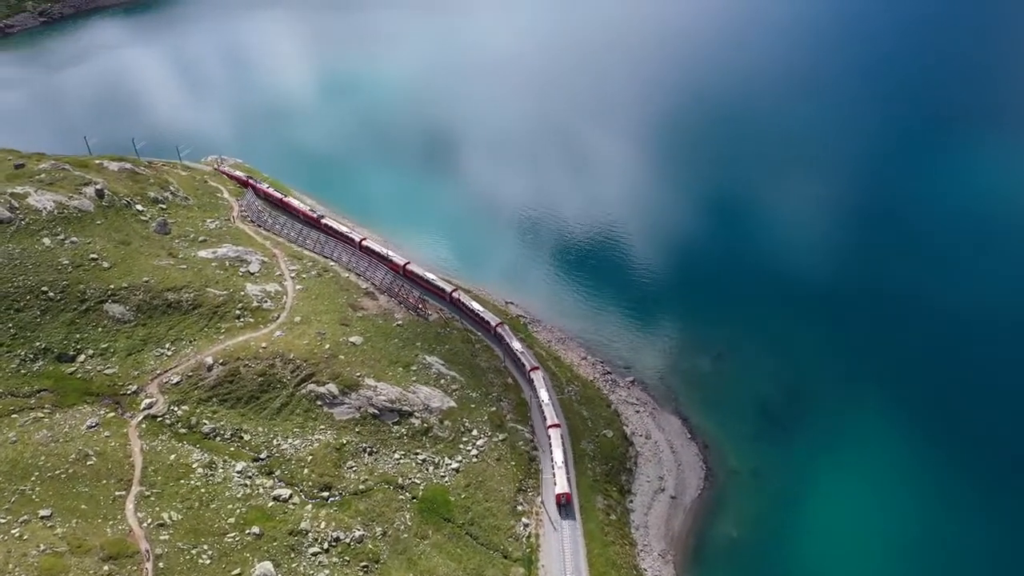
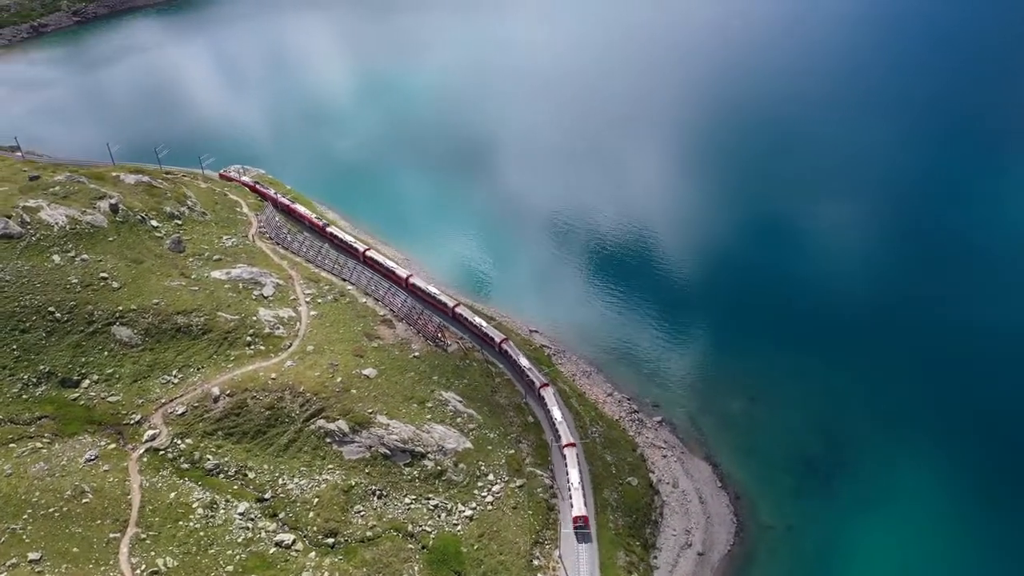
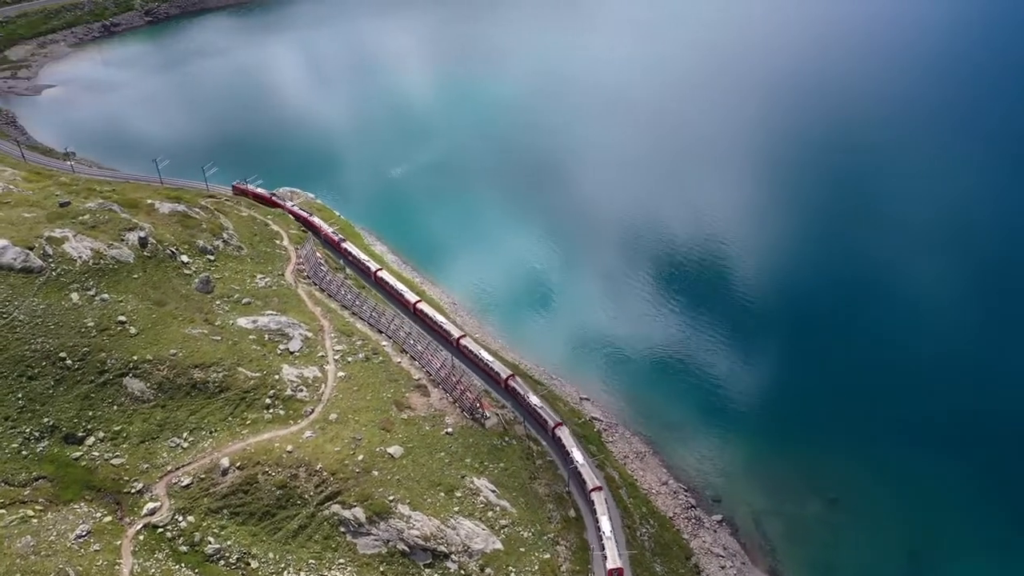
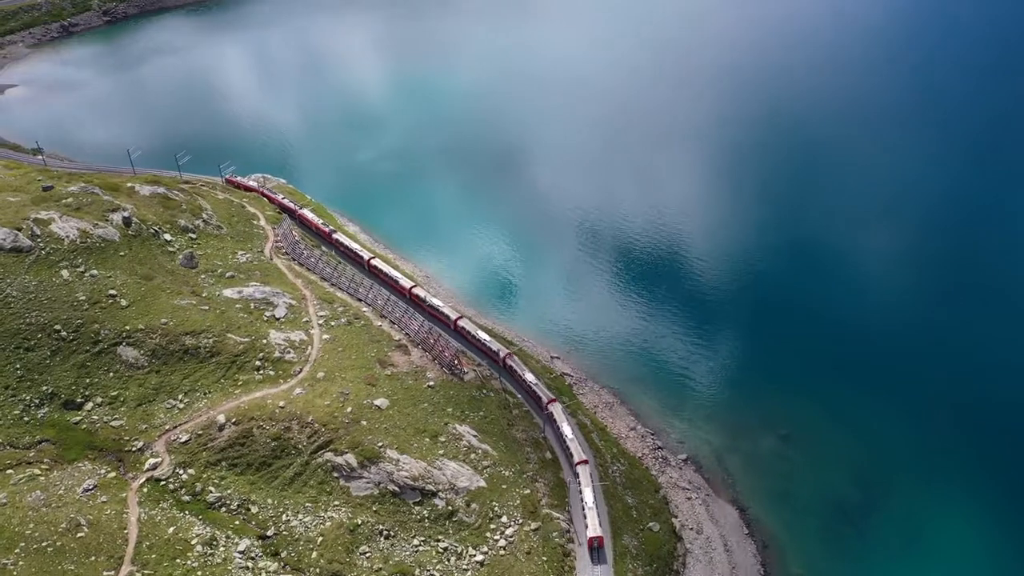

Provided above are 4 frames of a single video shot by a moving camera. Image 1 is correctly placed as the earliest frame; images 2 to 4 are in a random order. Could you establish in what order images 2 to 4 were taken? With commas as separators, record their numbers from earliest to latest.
2, 4, 3
